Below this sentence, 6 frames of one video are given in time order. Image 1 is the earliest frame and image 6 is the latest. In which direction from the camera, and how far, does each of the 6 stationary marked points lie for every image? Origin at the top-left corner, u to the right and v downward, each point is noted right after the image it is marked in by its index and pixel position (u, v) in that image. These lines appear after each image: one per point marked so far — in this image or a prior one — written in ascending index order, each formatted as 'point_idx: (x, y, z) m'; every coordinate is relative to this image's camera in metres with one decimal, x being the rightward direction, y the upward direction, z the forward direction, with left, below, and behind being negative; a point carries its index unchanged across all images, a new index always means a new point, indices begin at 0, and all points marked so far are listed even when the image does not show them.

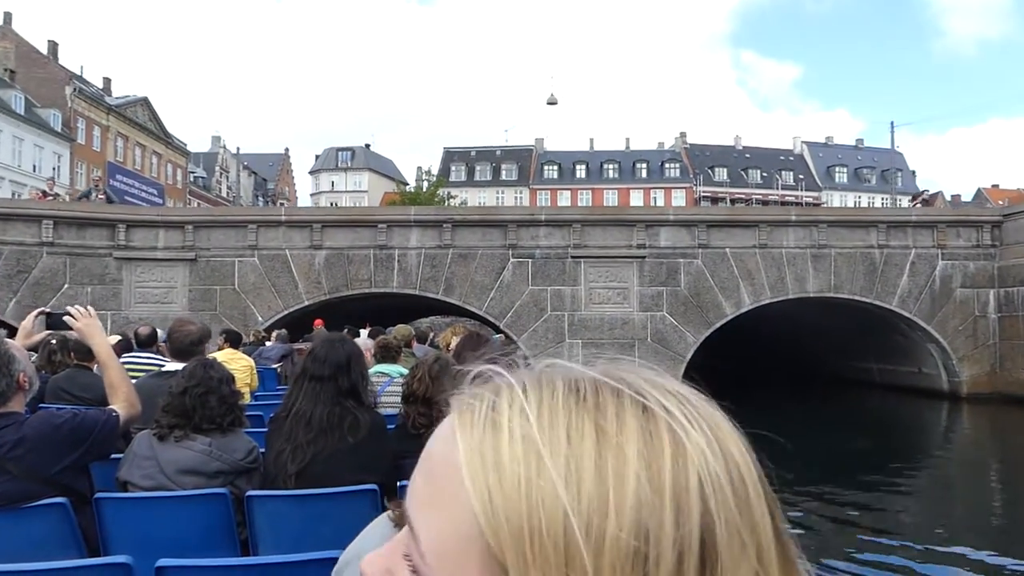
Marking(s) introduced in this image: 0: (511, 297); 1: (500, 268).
0: (0.0, -0.1, +11.7) m
1: (-0.1, +0.3, +11.7) m
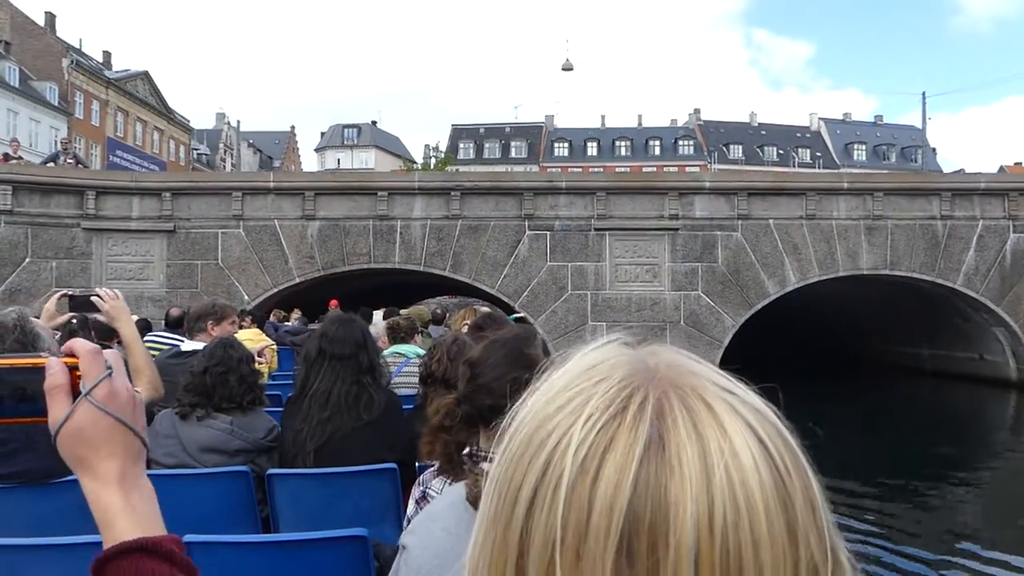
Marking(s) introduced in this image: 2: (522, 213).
0: (+0.2, +0.2, +10.9) m
1: (+0.1, +0.6, +10.9) m
2: (+0.2, +1.0, +10.9) m
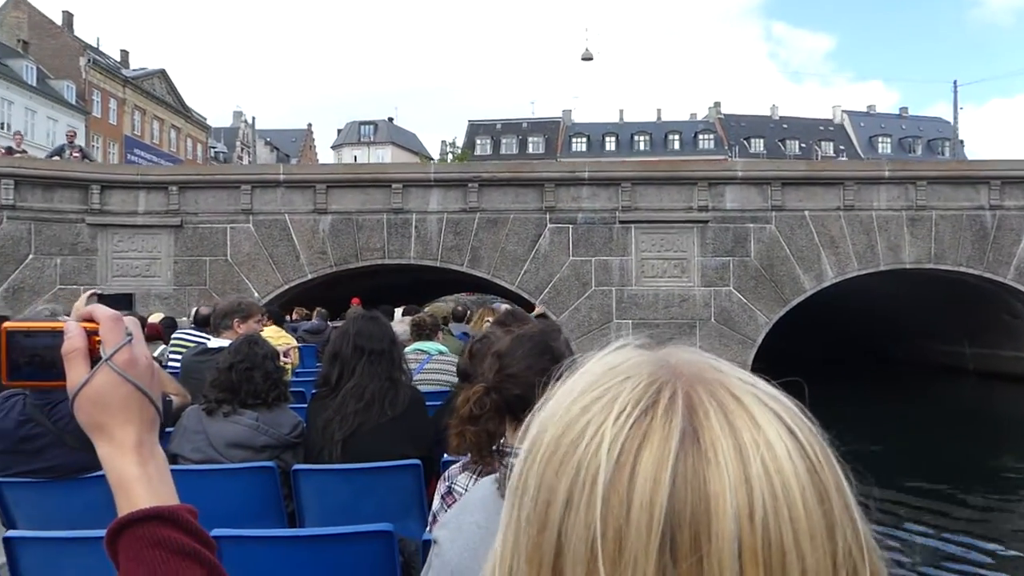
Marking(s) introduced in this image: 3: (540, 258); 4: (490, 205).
0: (+0.4, +0.2, +10.6) m
1: (+0.3, +0.6, +10.6) m
2: (+0.4, +1.0, +10.6) m
3: (+0.3, +0.4, +10.6) m
4: (-0.3, +1.0, +10.7) m
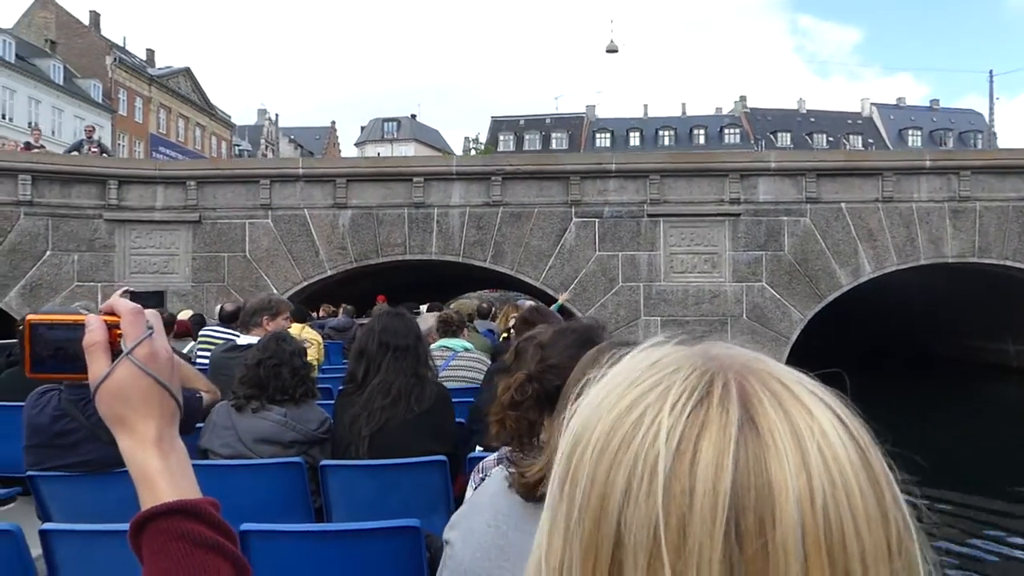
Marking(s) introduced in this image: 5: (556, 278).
0: (+0.7, +0.3, +10.4) m
1: (+0.6, +0.7, +10.5) m
2: (+0.7, +1.1, +10.5) m
3: (+0.6, +0.4, +10.4) m
4: (0.0, +1.1, +10.5) m
5: (+0.5, +0.1, +10.5) m
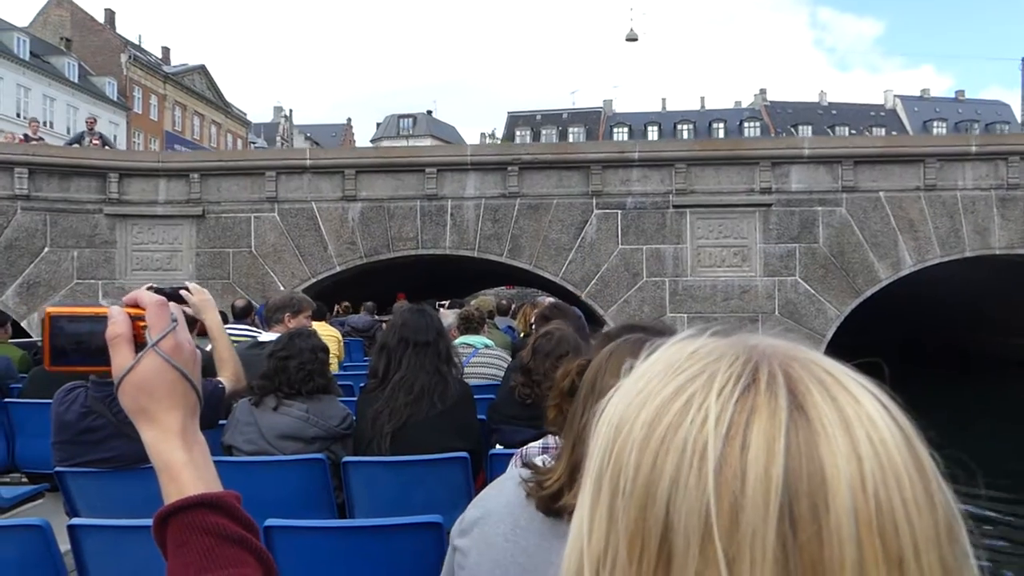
0: (+0.9, +0.3, +10.1) m
1: (+0.8, +0.7, +10.2) m
2: (+0.9, +1.1, +10.1) m
3: (+0.8, +0.5, +10.1) m
4: (+0.2, +1.1, +10.2) m
5: (+0.7, +0.2, +10.2) m
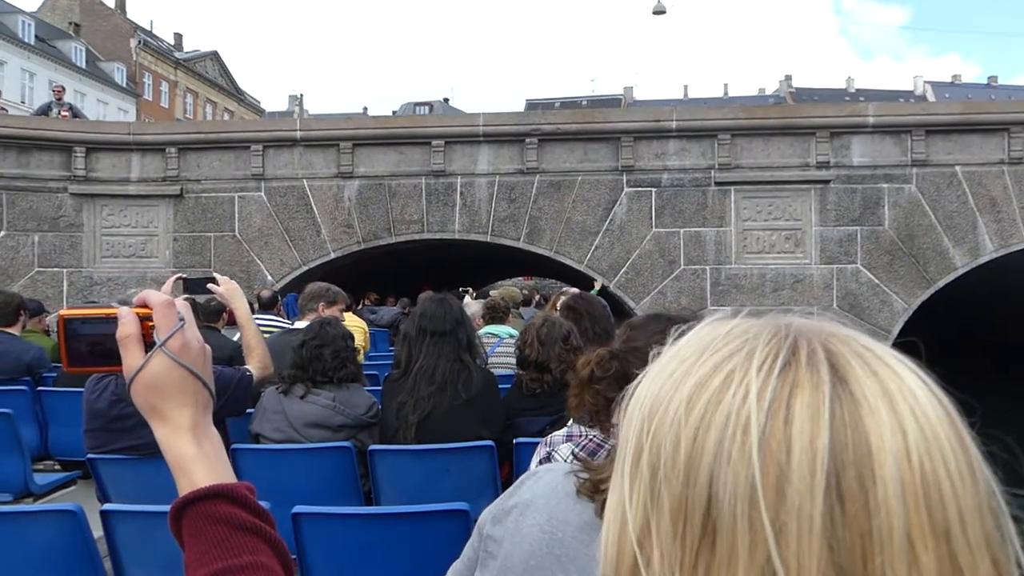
0: (+1.1, +0.4, +9.4) m
1: (+1.0, +0.8, +9.5) m
2: (+1.1, +1.2, +9.4) m
3: (+1.0, +0.6, +9.4) m
4: (+0.4, +1.2, +9.5) m
5: (+0.9, +0.3, +9.5) m
